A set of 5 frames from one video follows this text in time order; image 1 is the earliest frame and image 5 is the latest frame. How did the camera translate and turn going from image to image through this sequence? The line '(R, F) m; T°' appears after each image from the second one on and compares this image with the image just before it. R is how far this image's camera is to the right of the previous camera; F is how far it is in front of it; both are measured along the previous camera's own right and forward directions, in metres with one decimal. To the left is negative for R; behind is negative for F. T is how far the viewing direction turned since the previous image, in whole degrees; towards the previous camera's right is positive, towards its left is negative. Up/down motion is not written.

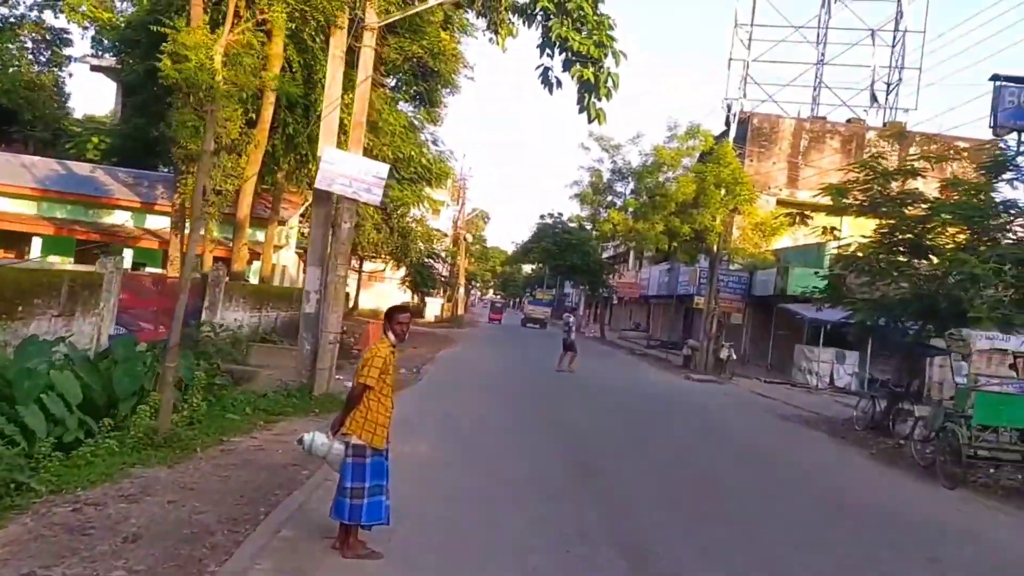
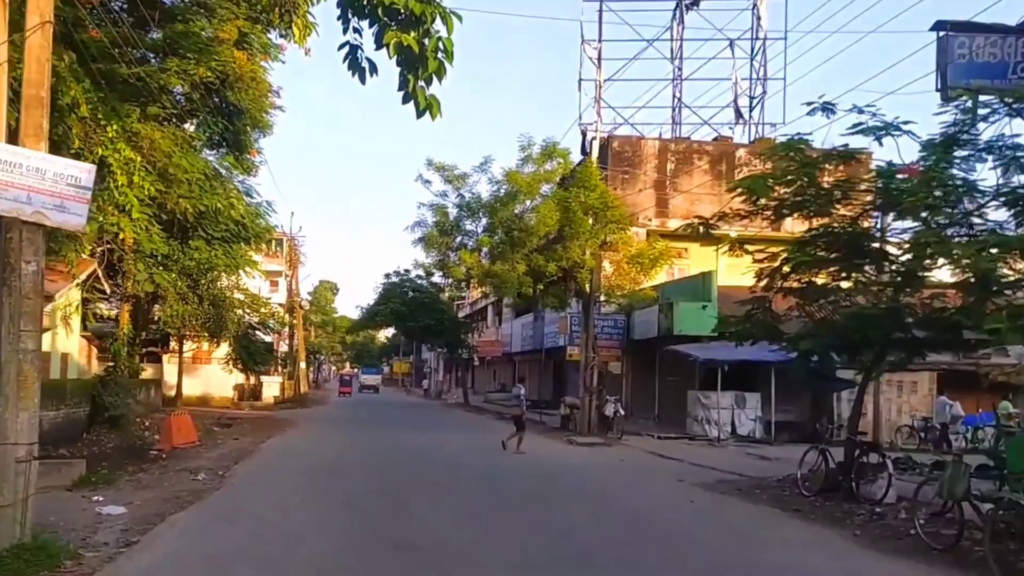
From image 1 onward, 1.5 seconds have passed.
(+0.5, +4.6) m; +9°
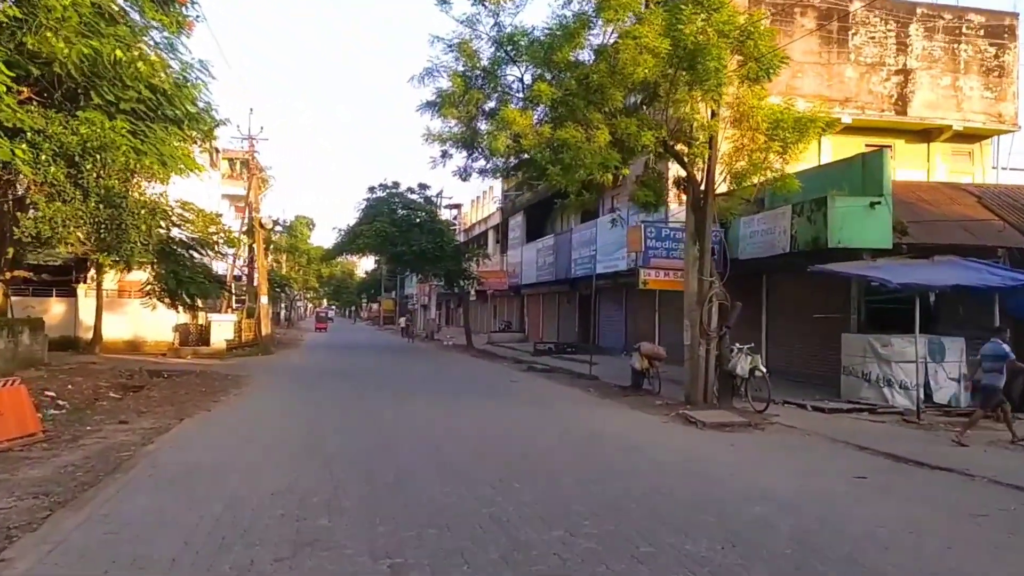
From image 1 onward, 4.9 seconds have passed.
(-1.5, +8.6) m; +1°
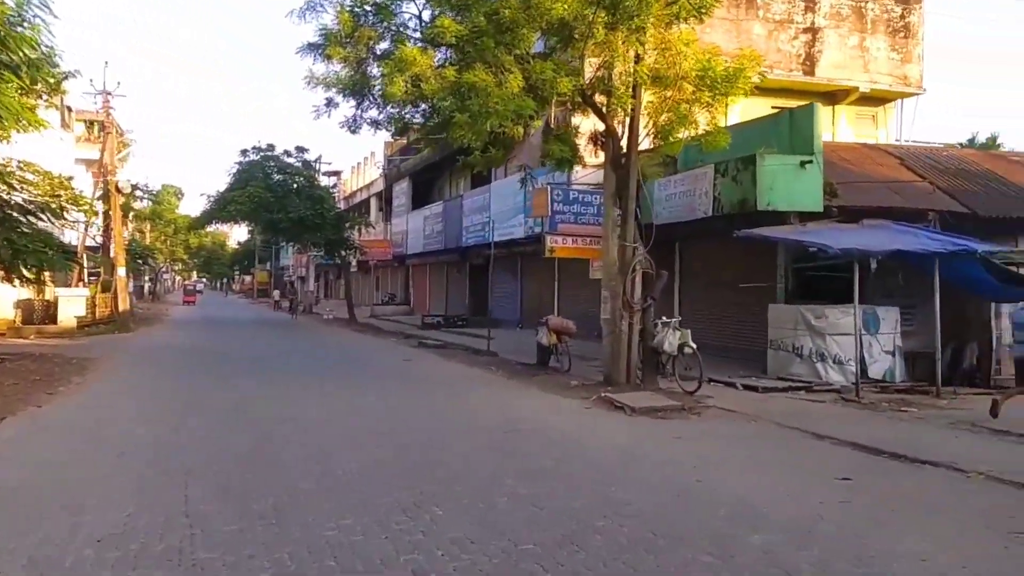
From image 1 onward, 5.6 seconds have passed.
(-0.3, +1.9) m; +8°
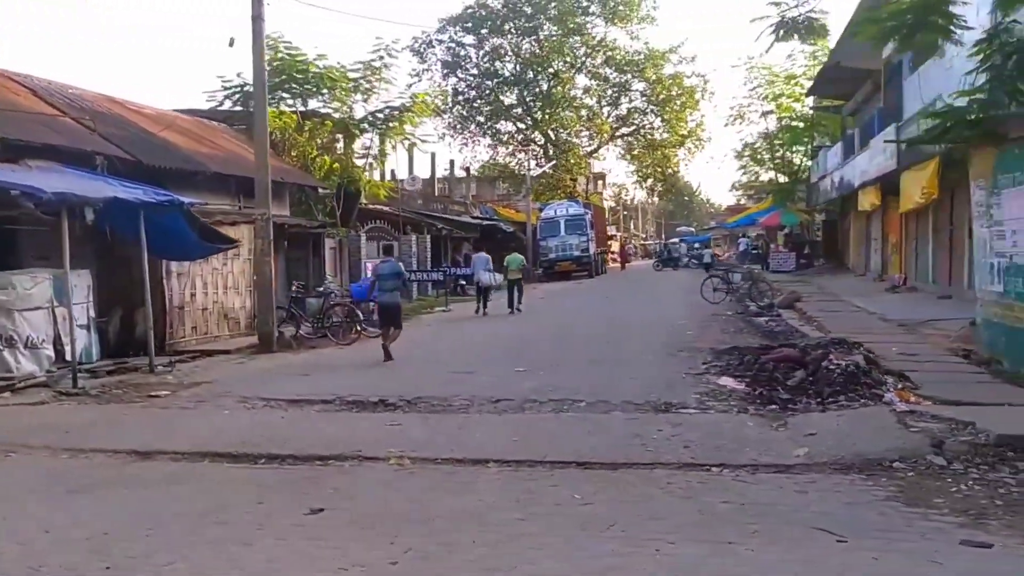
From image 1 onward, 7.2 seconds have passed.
(-1.1, +4.5) m; +60°
